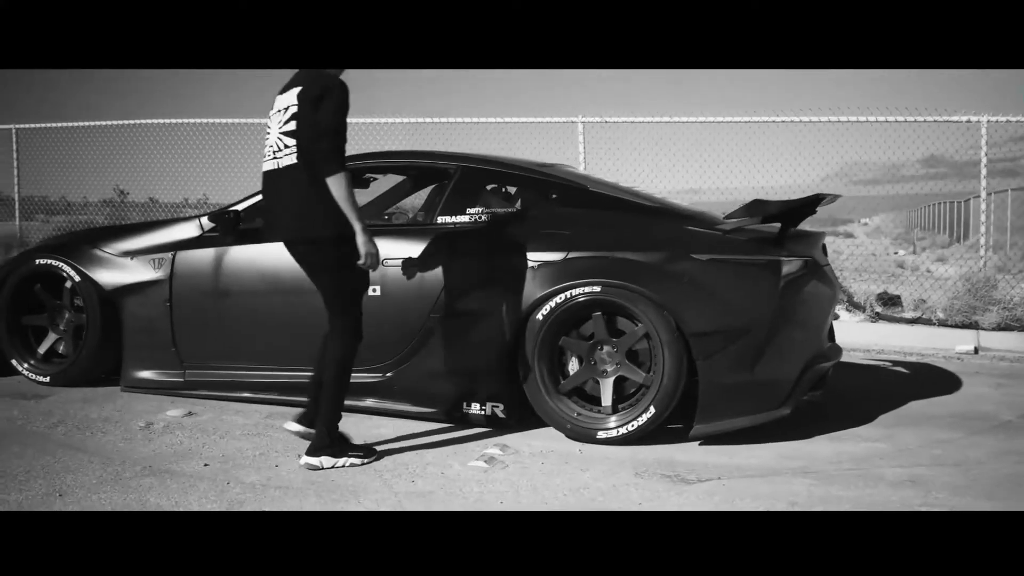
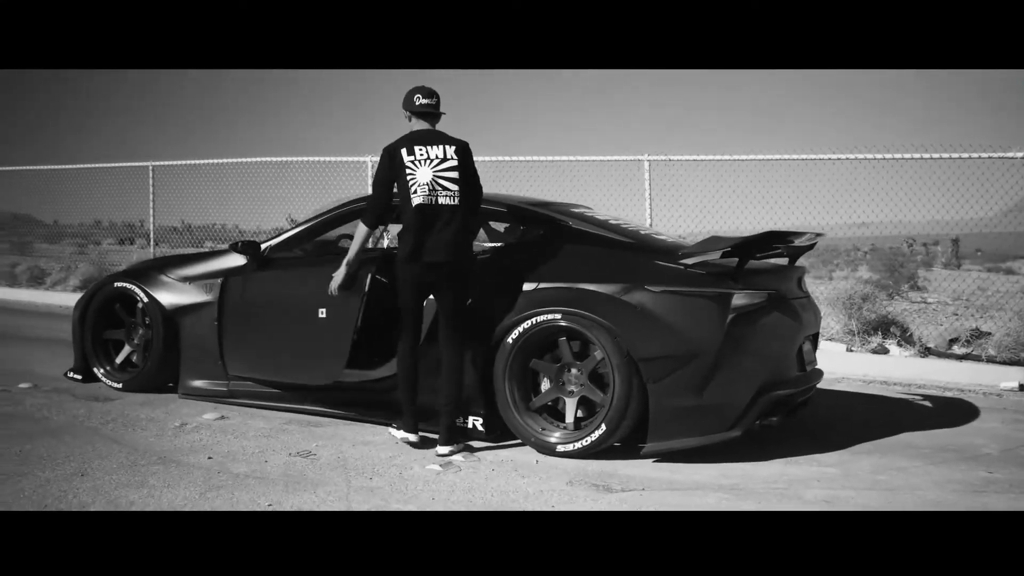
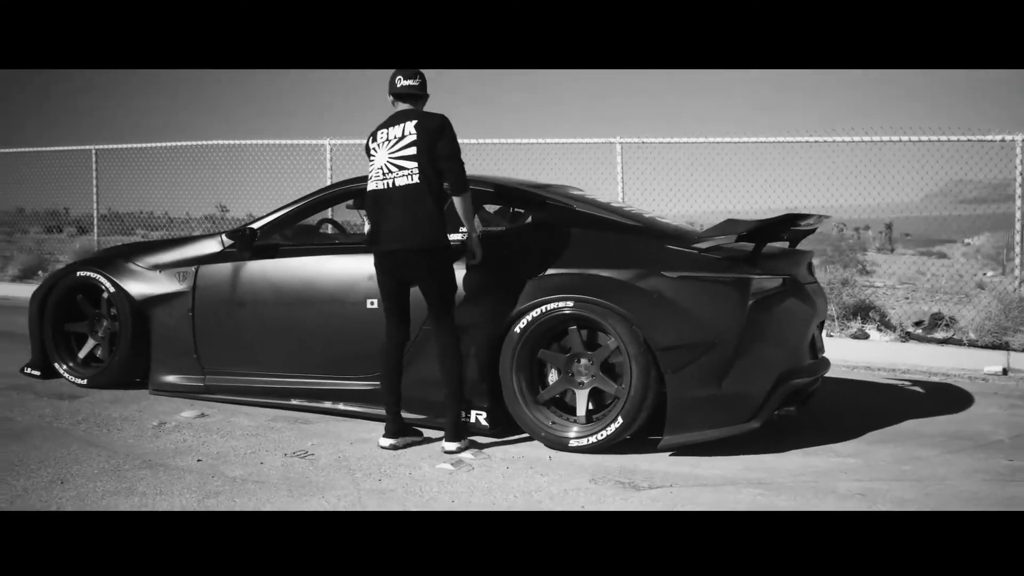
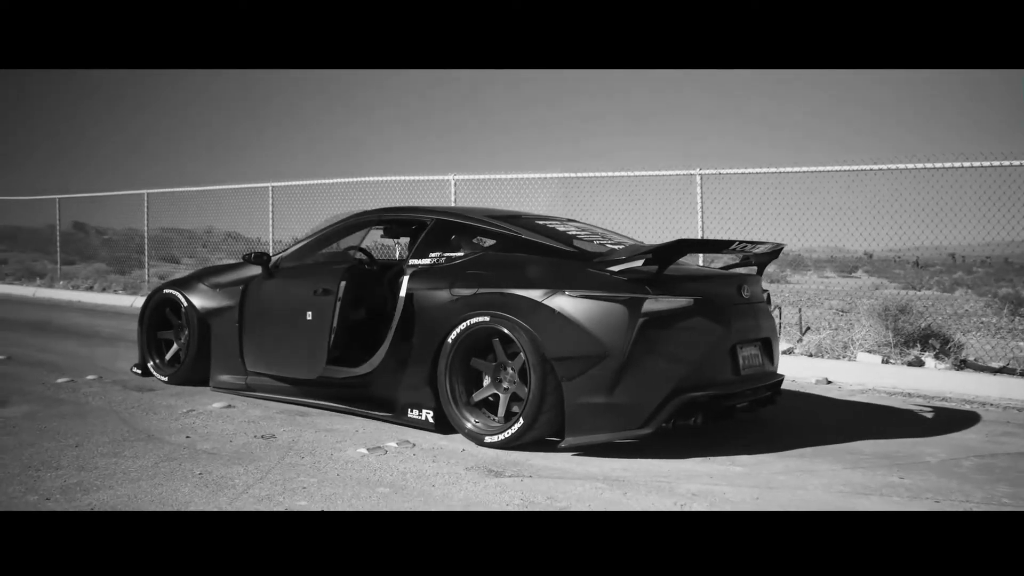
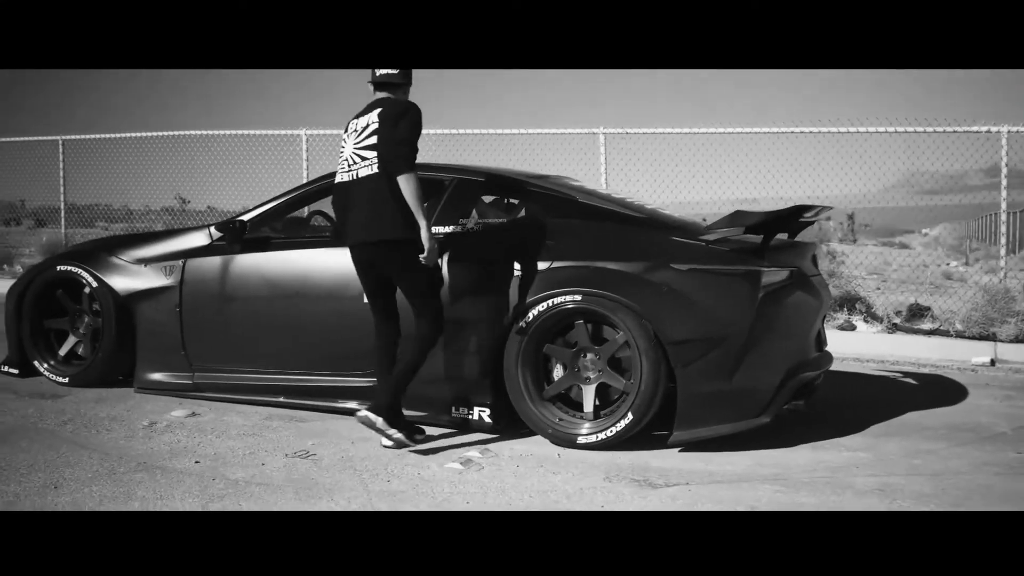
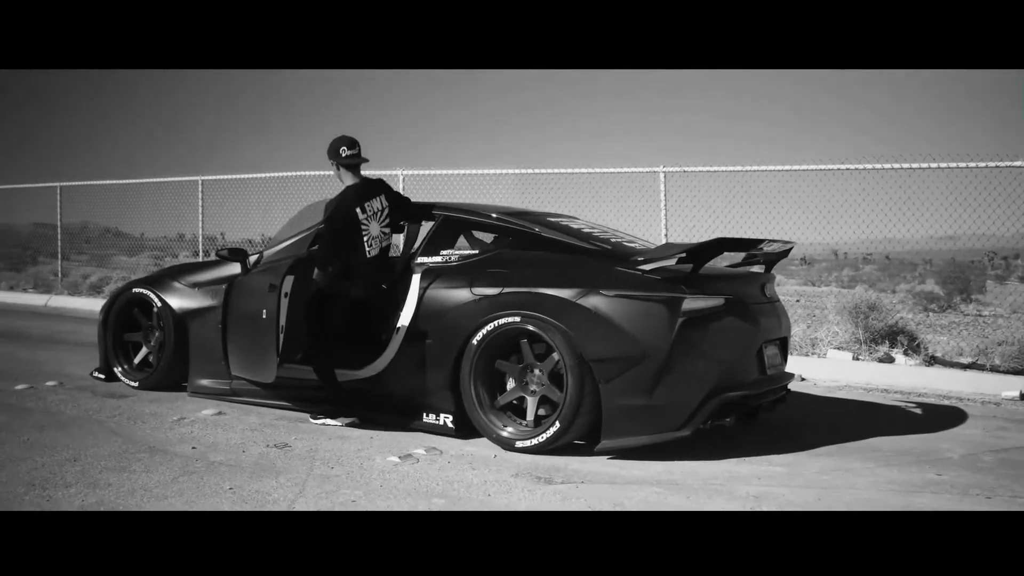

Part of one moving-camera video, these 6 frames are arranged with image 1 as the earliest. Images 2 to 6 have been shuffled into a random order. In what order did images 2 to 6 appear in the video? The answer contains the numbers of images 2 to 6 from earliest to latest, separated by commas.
5, 3, 2, 6, 4
